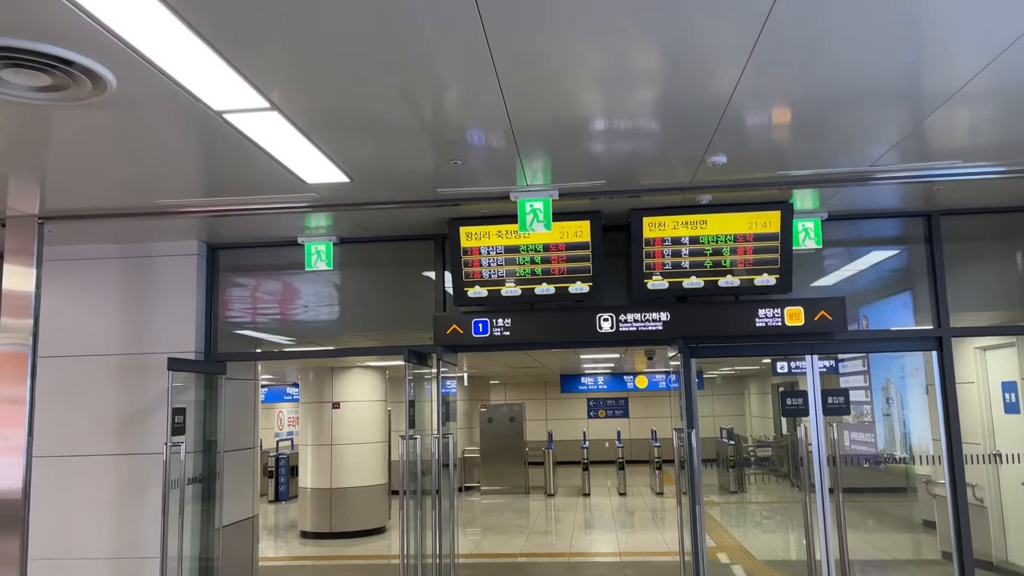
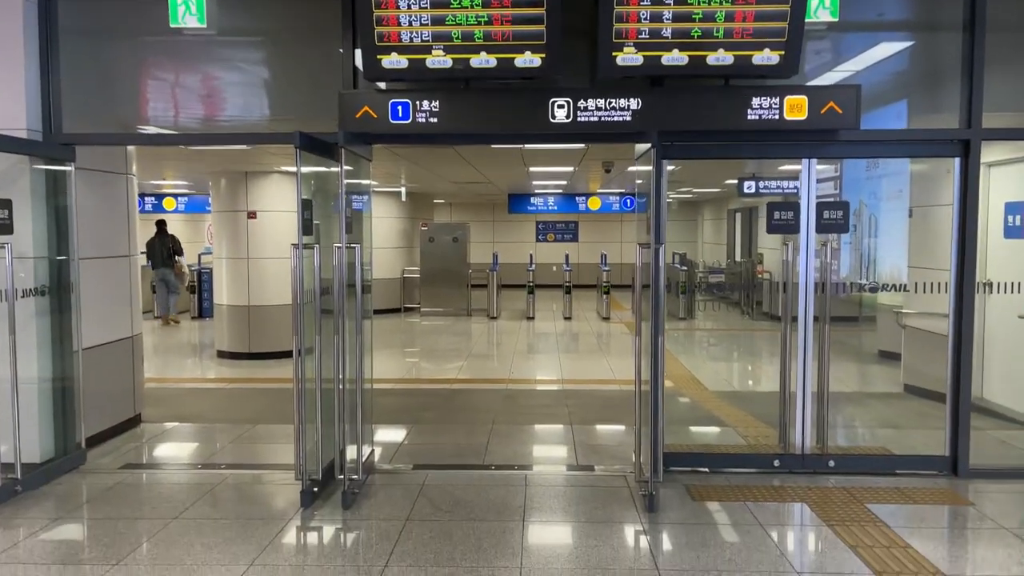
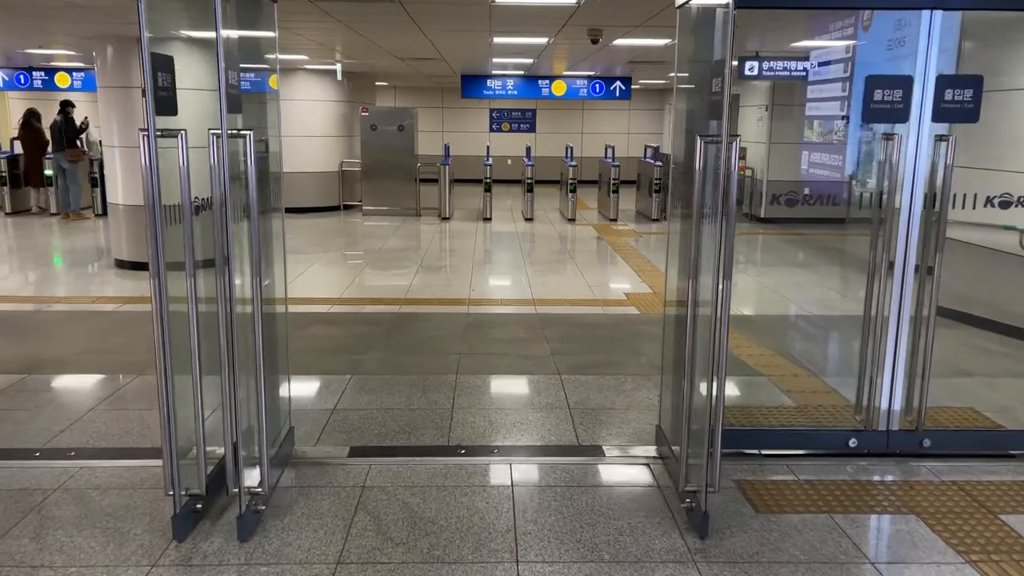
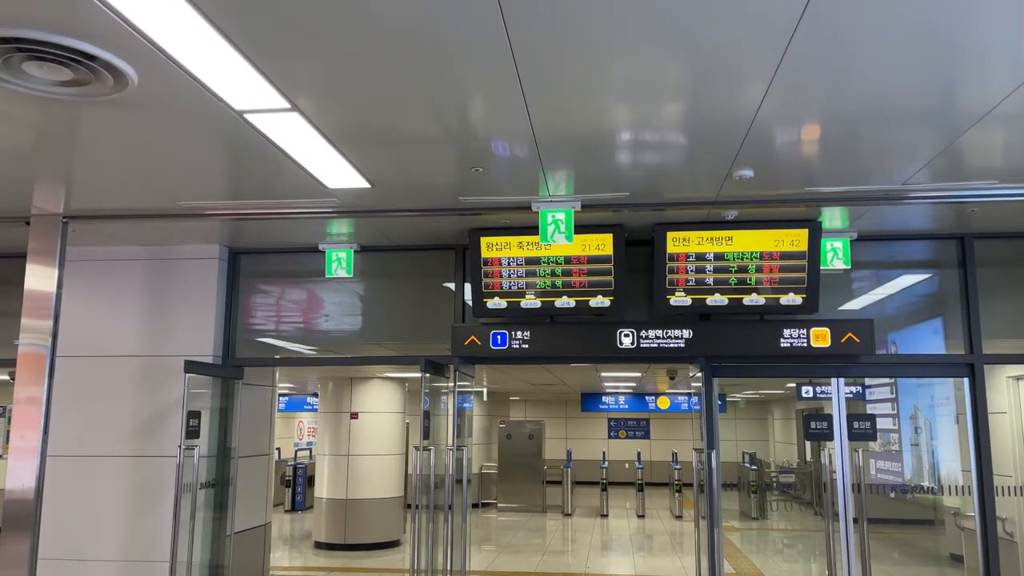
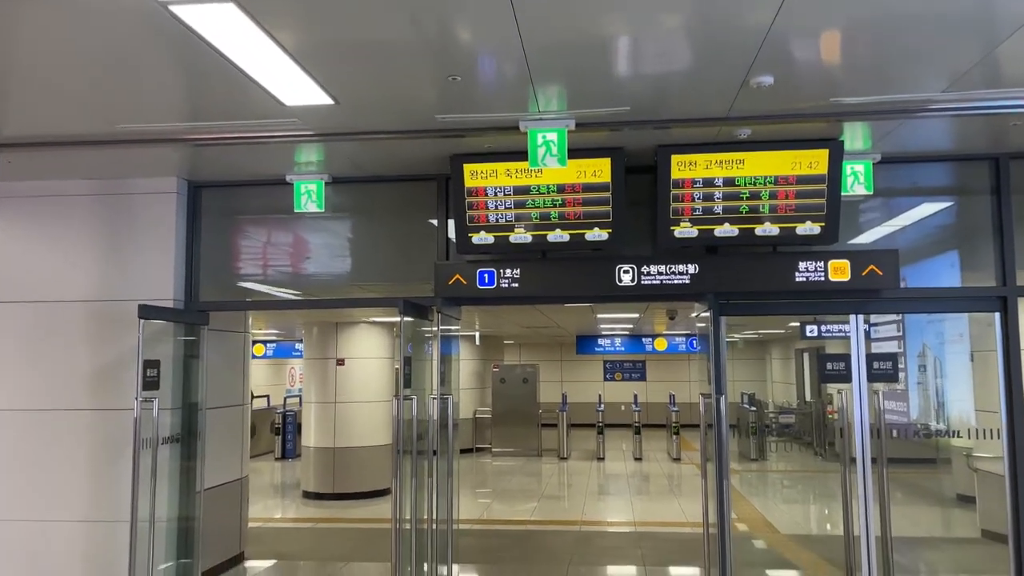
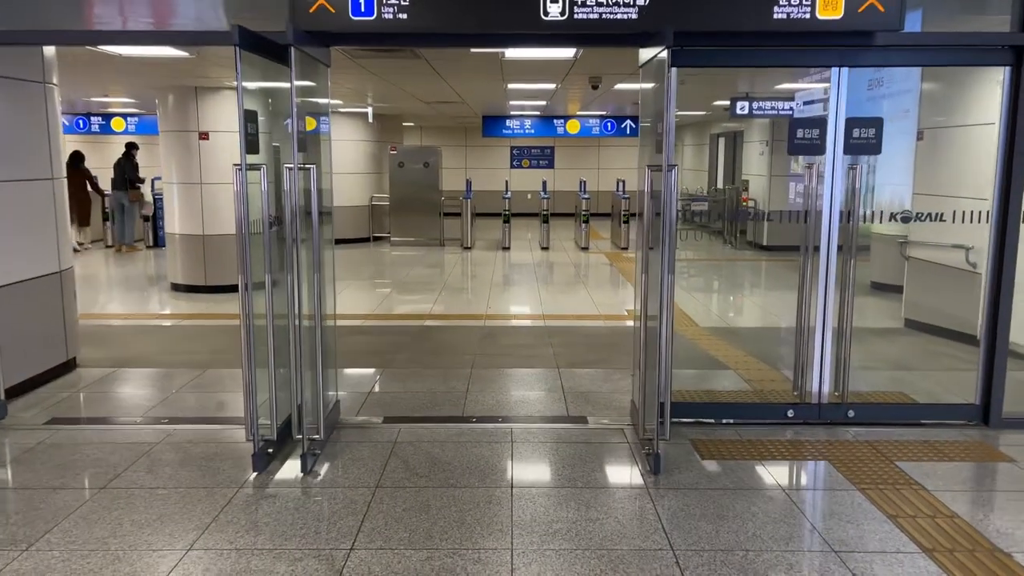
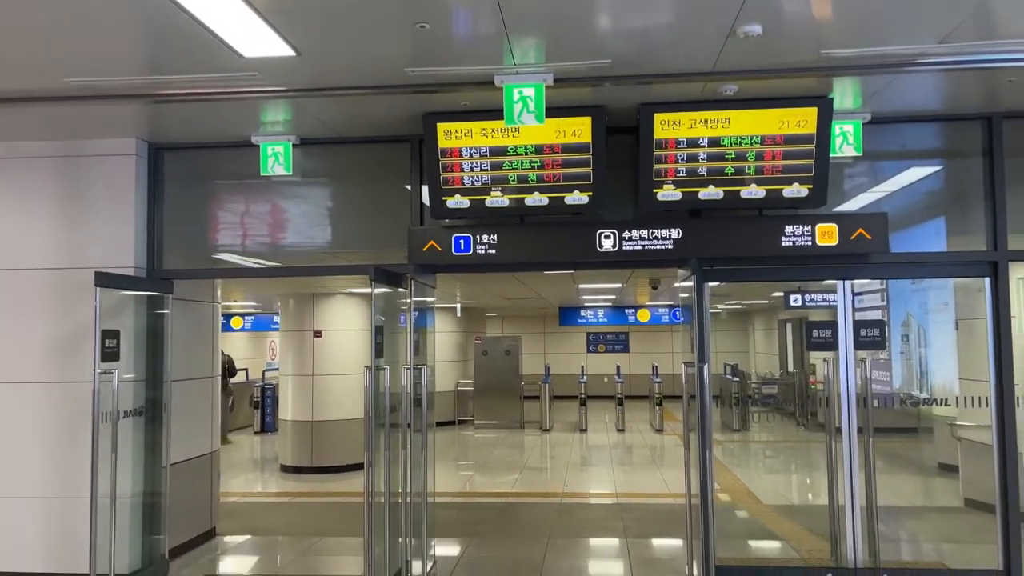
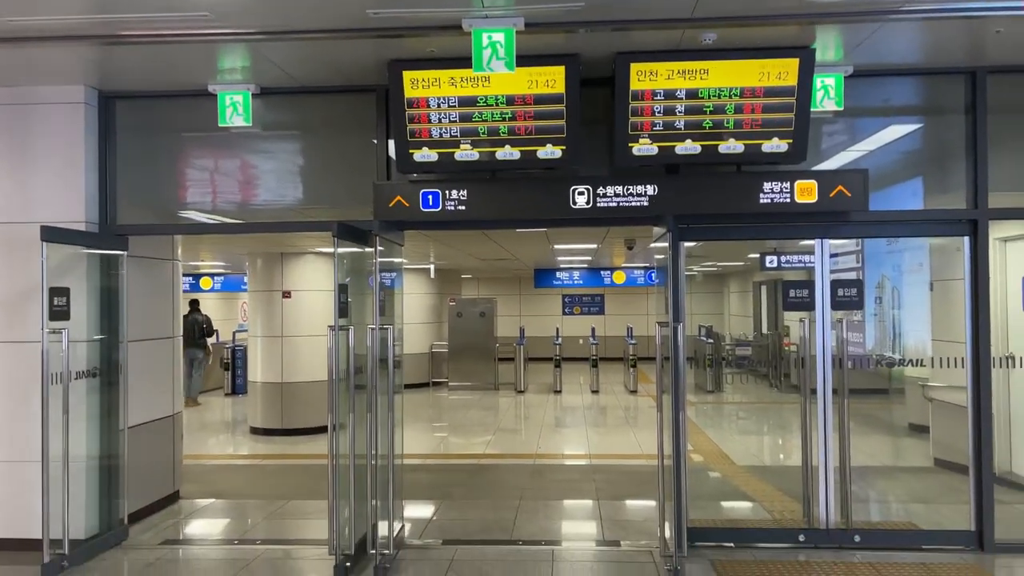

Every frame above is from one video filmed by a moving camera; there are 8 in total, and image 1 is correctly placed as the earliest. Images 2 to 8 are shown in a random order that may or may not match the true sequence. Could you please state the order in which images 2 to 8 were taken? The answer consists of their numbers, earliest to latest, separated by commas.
4, 5, 7, 8, 2, 6, 3
